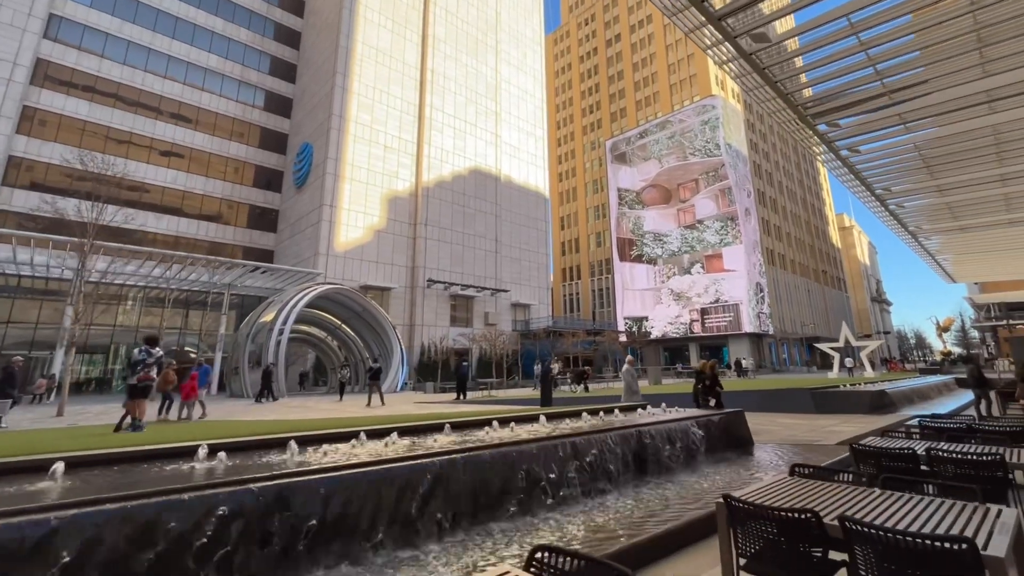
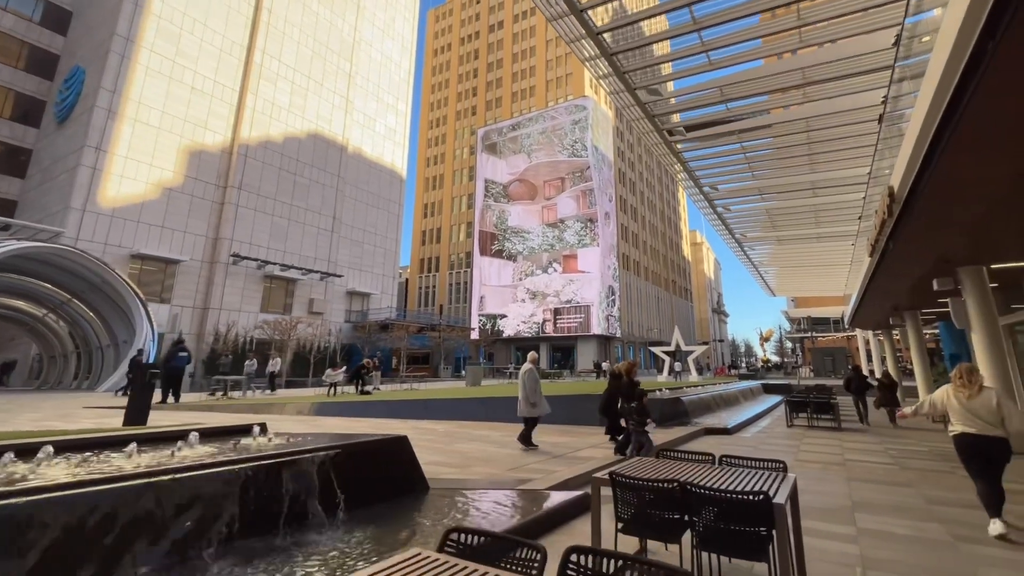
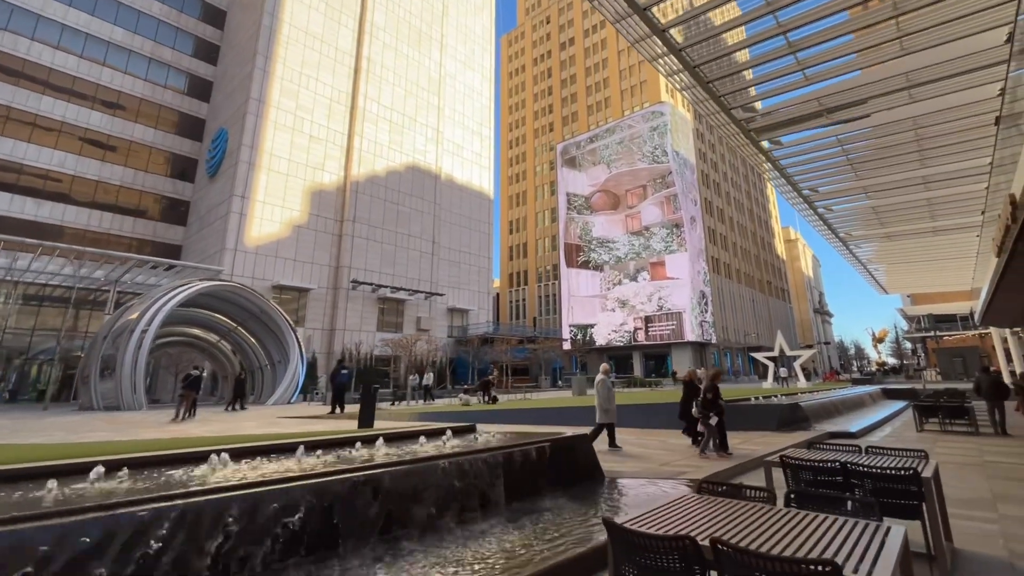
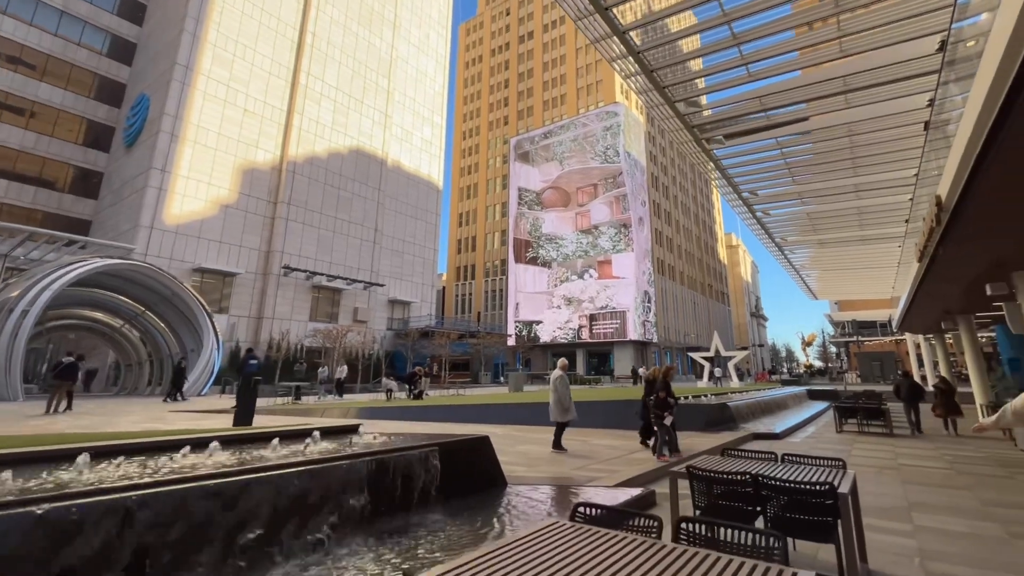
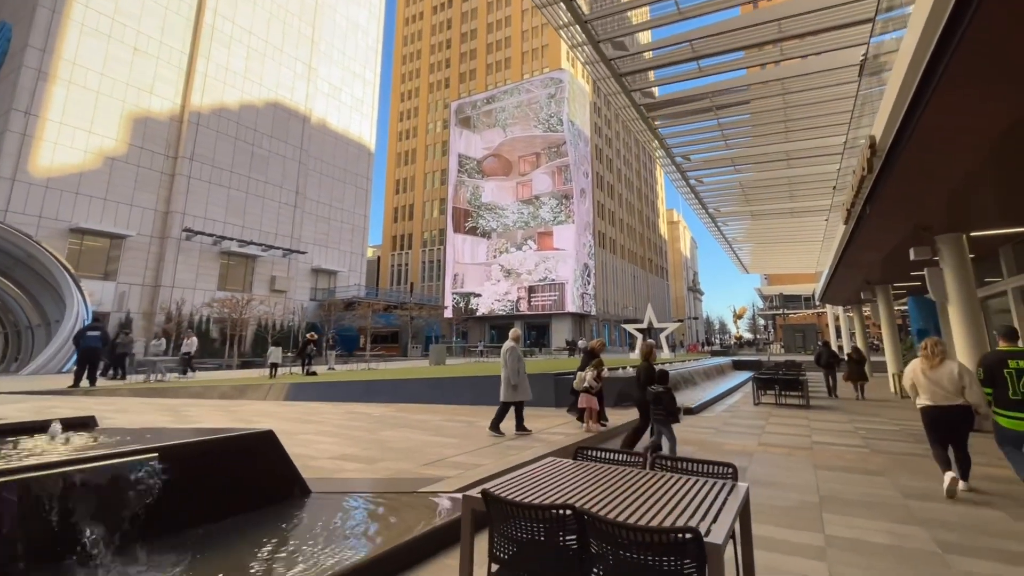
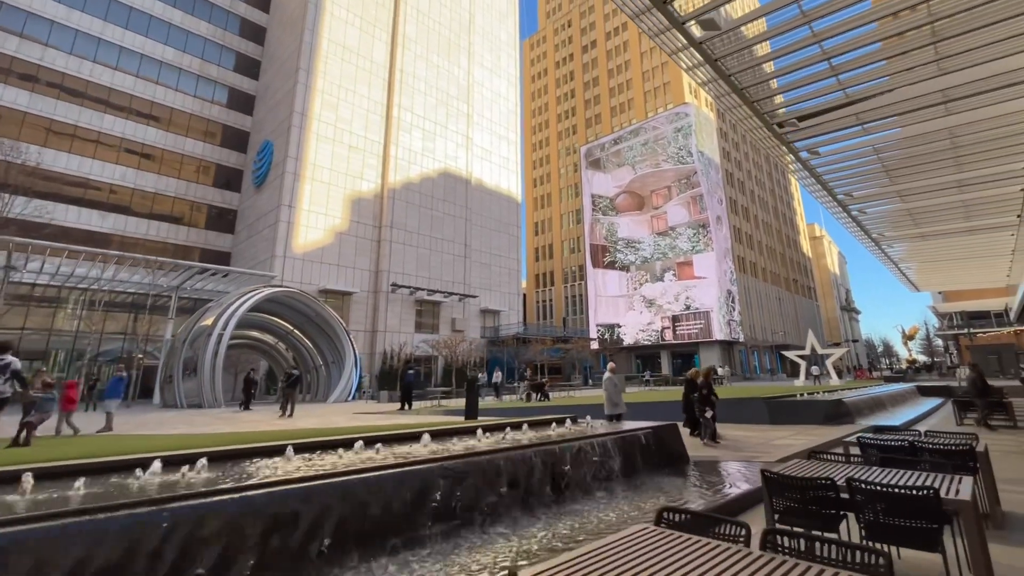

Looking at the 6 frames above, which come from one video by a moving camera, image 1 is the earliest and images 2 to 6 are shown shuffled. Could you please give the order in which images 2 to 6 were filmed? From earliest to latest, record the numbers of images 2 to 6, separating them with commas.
6, 3, 4, 2, 5
